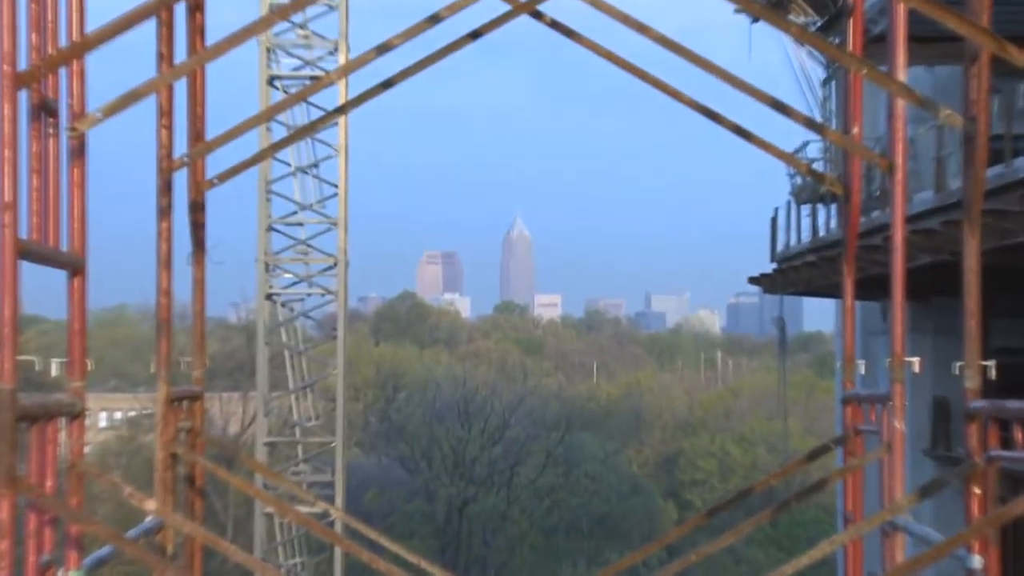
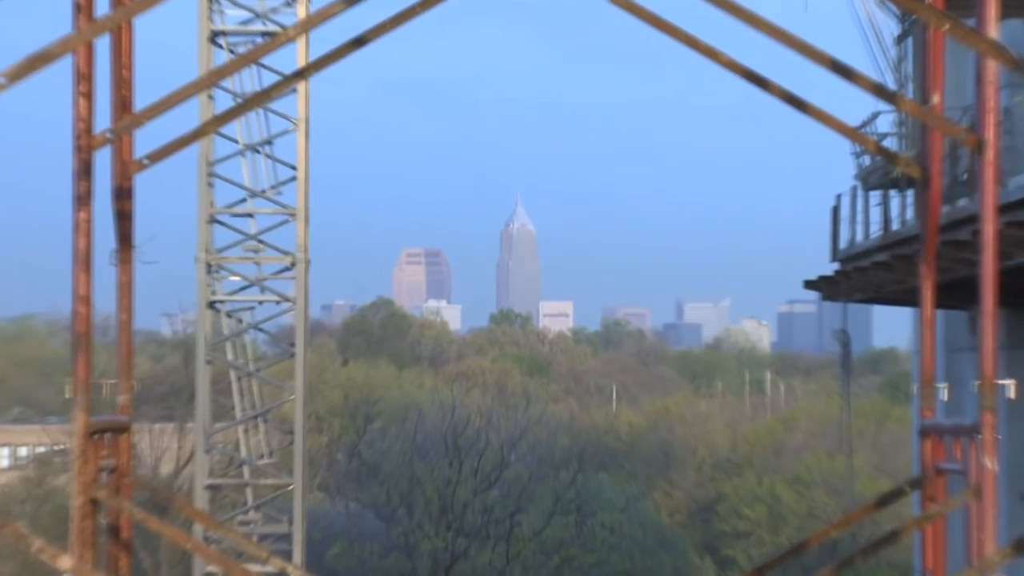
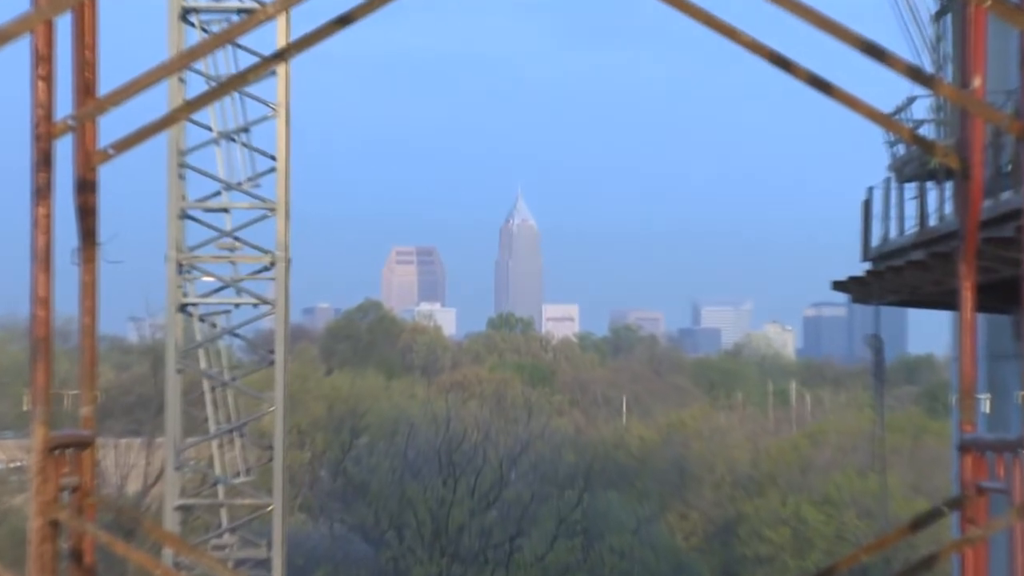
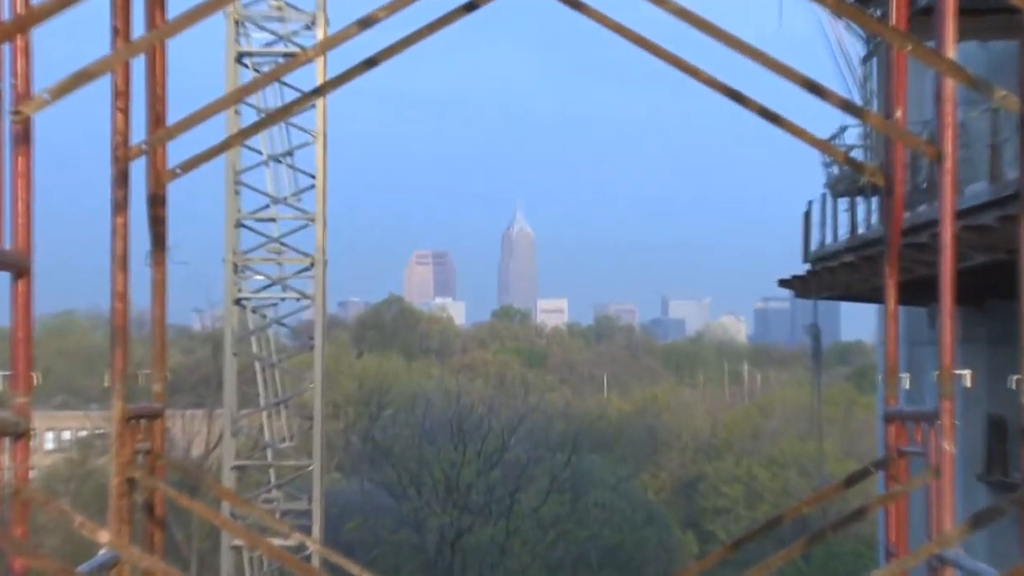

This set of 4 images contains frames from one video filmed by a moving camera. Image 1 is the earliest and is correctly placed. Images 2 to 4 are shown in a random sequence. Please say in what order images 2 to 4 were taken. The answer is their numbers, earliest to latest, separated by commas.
4, 2, 3
